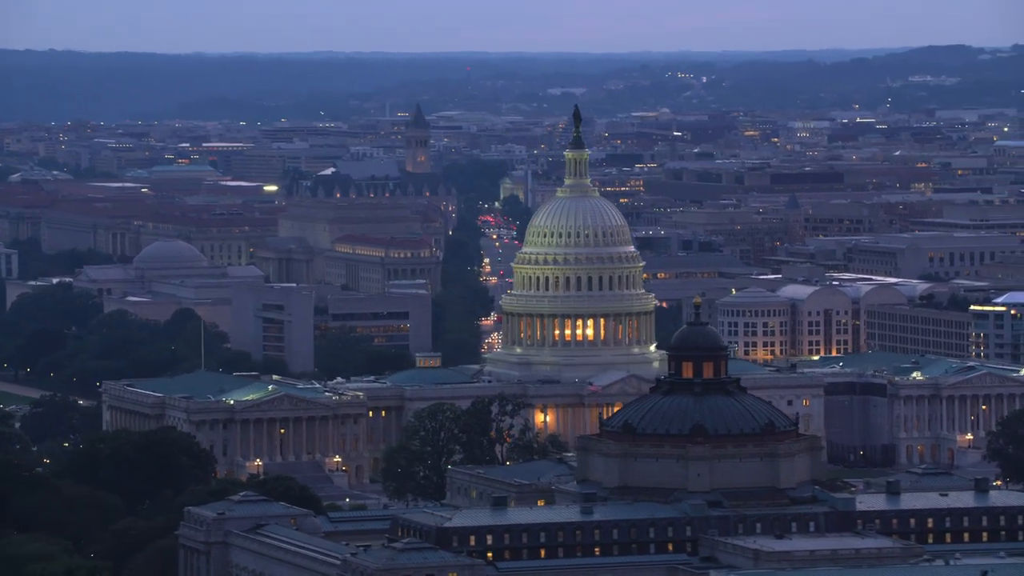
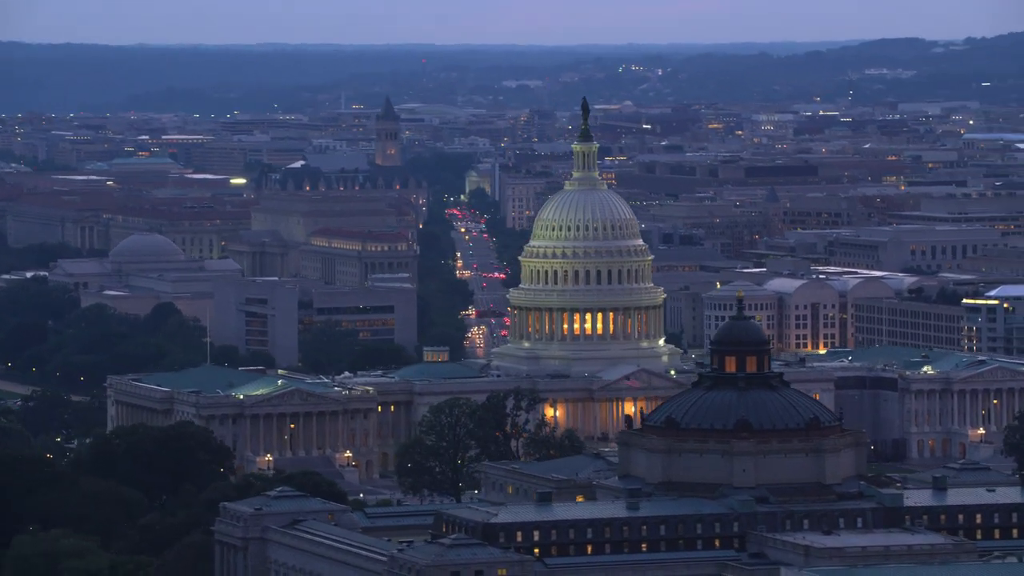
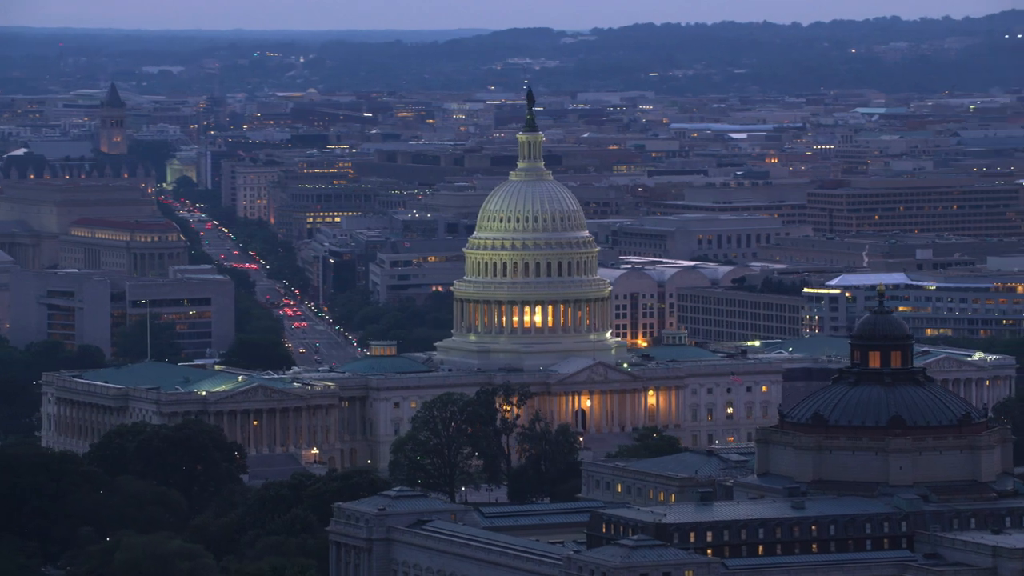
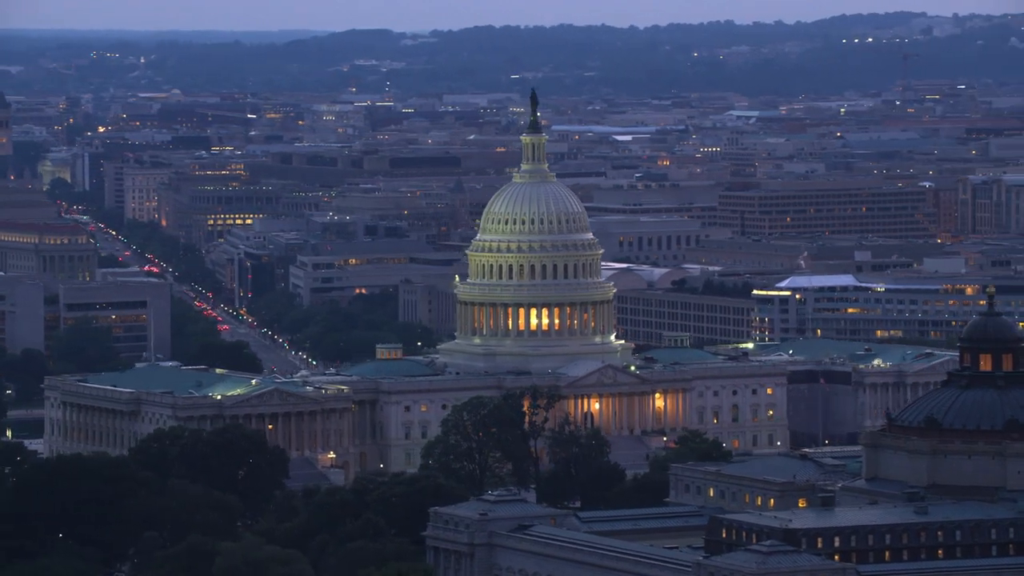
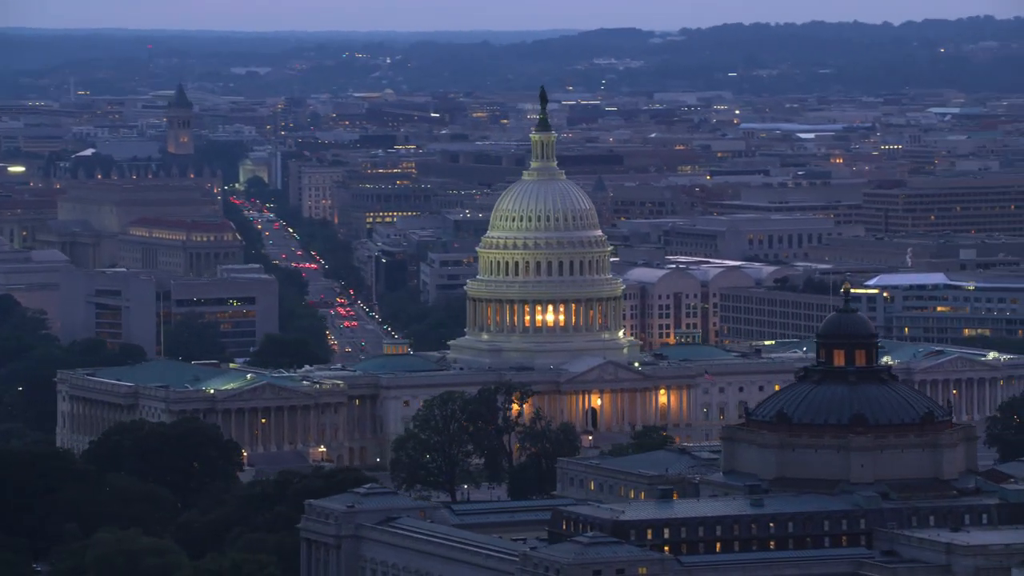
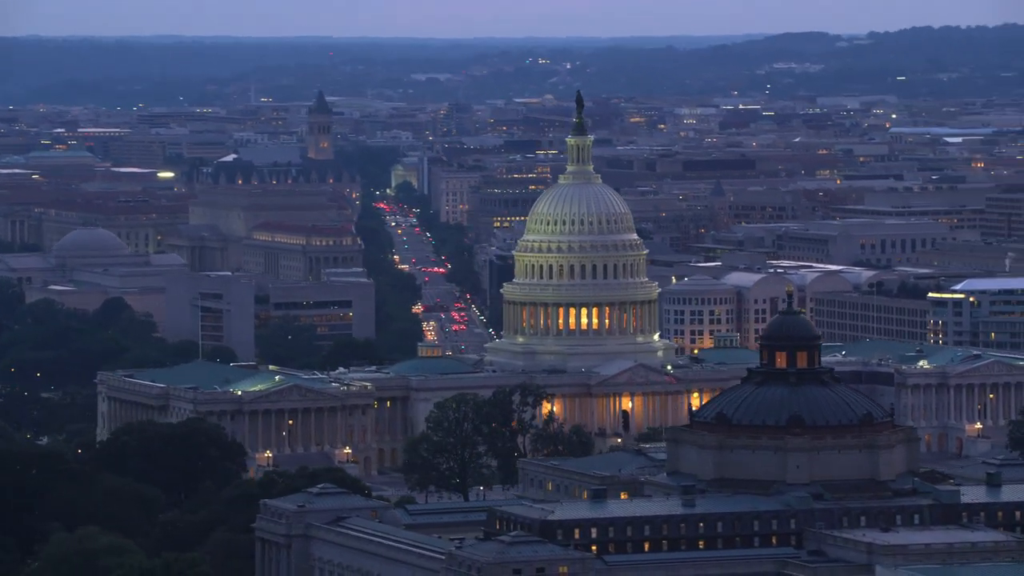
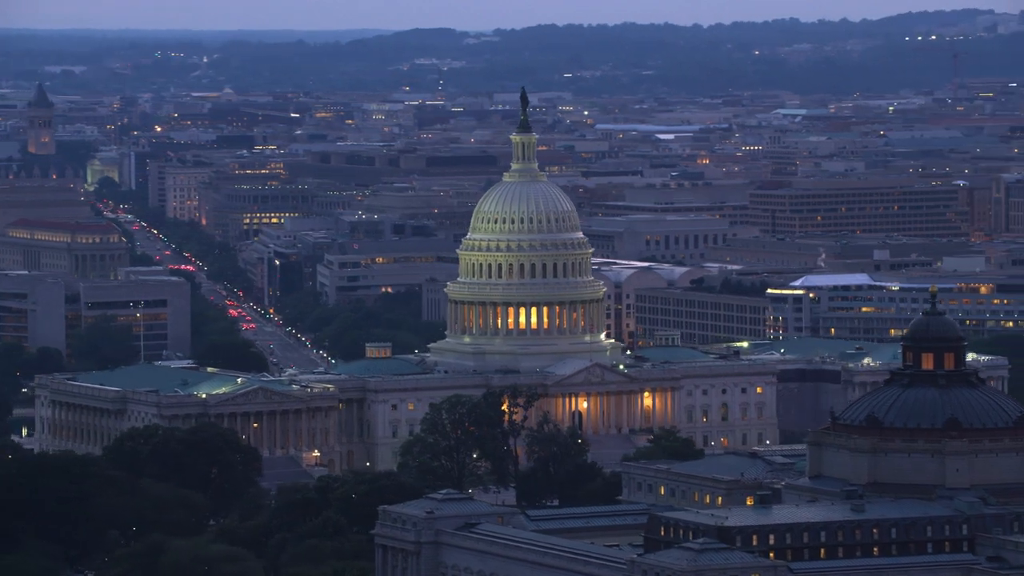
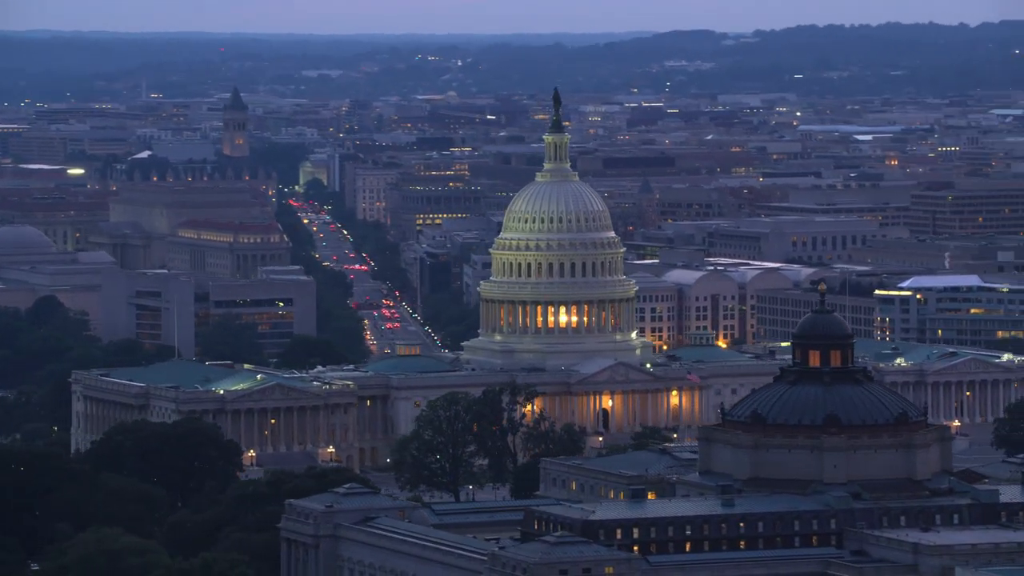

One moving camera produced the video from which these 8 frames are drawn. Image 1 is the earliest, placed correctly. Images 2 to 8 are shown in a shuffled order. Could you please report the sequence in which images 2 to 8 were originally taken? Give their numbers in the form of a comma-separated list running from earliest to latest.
2, 6, 8, 5, 3, 7, 4
